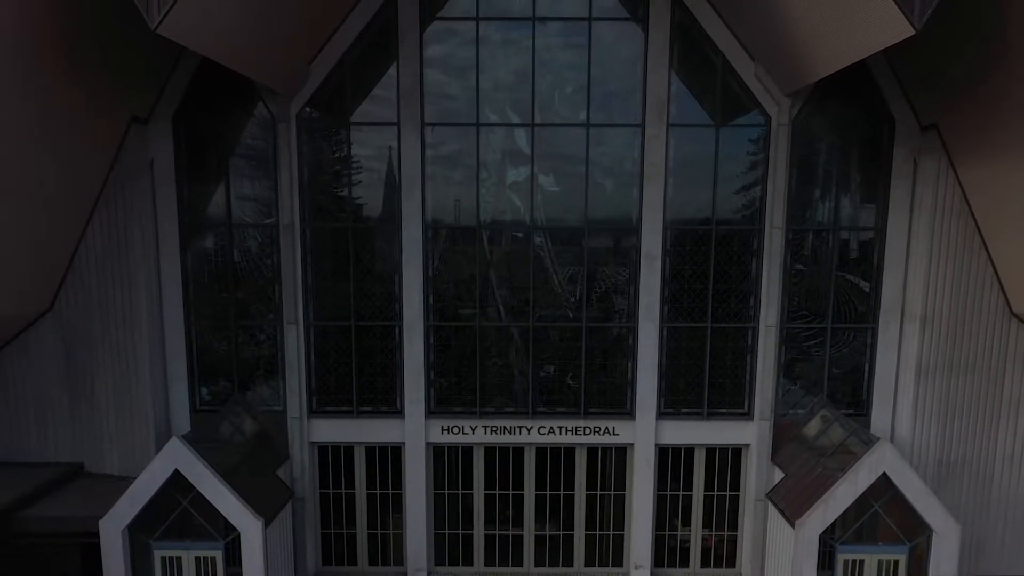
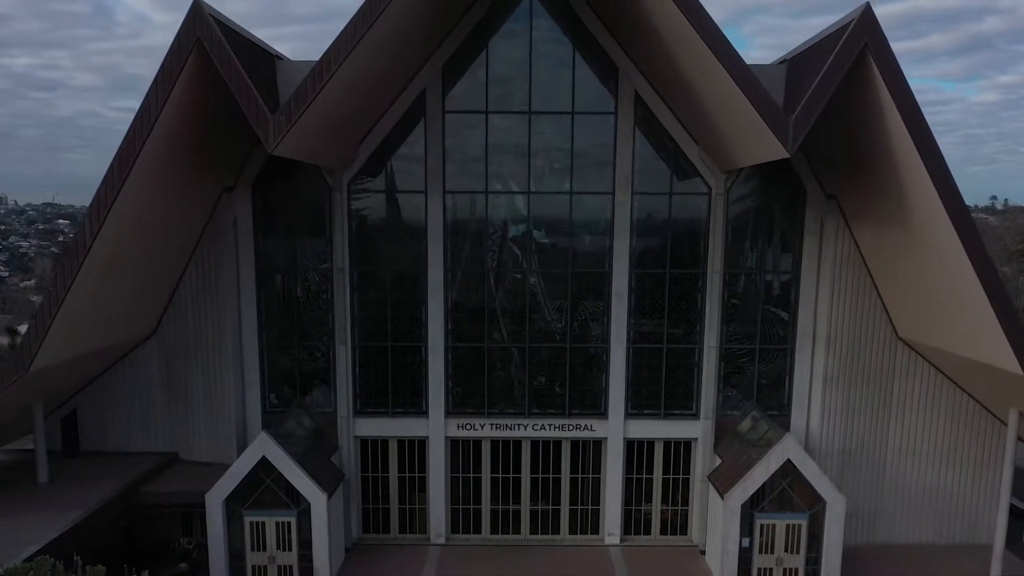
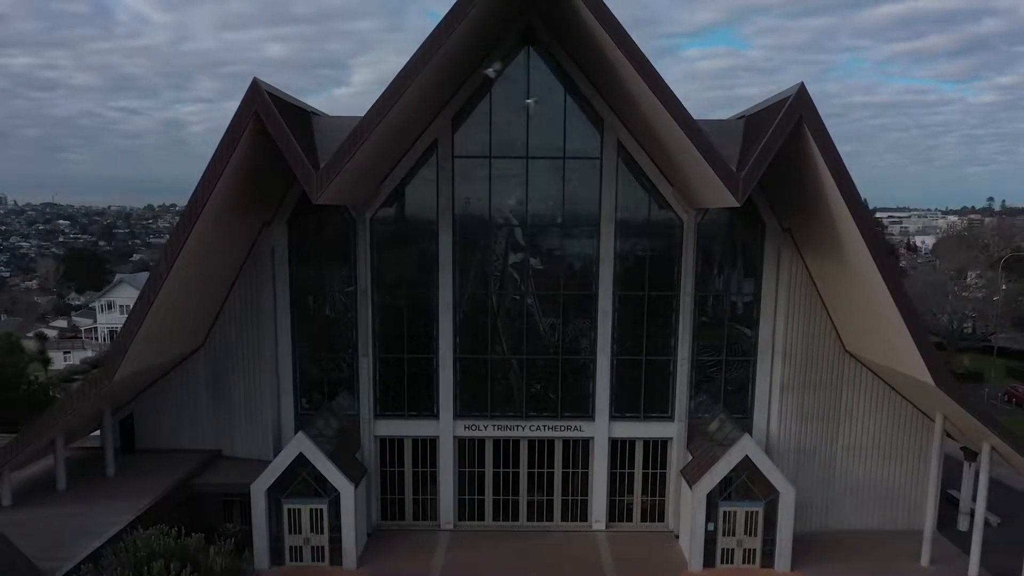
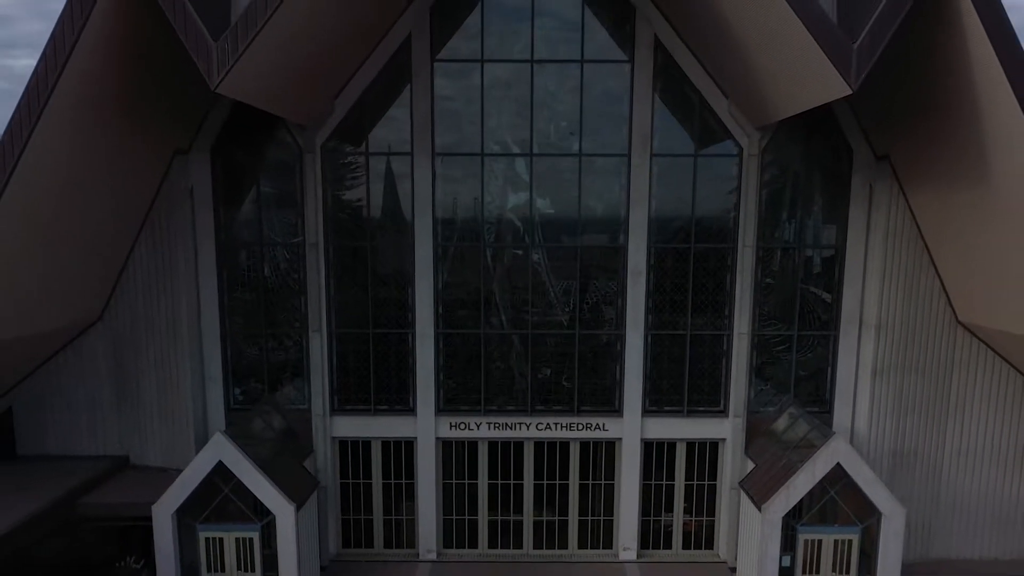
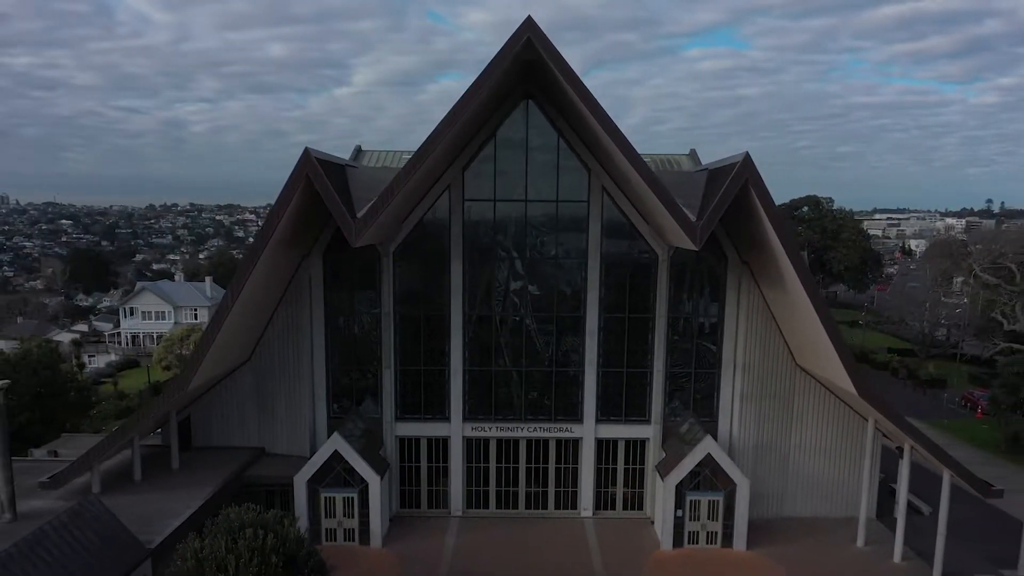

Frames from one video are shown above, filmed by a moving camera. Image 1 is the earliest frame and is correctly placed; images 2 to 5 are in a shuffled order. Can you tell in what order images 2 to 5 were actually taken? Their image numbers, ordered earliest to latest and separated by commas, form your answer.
4, 2, 3, 5
